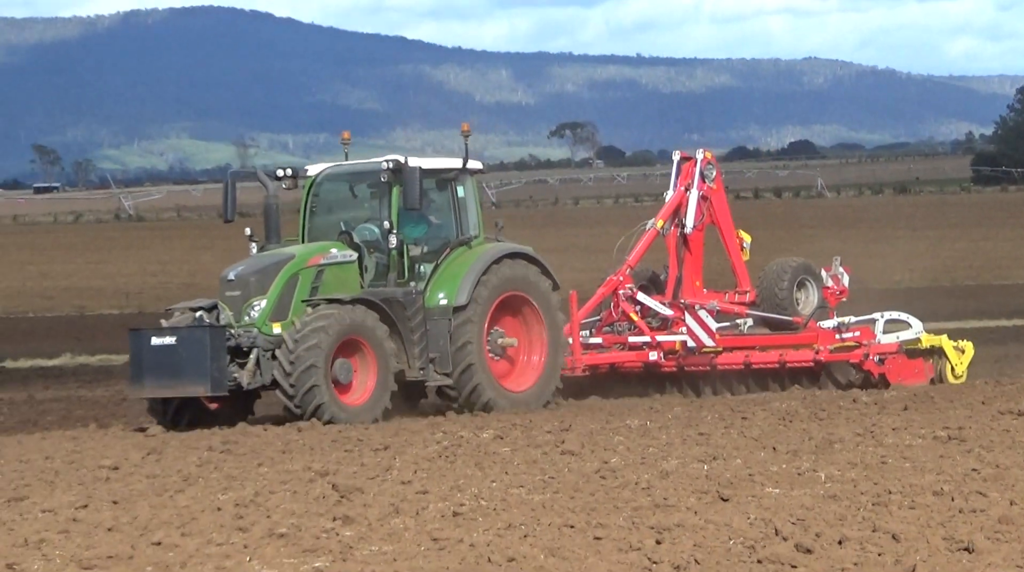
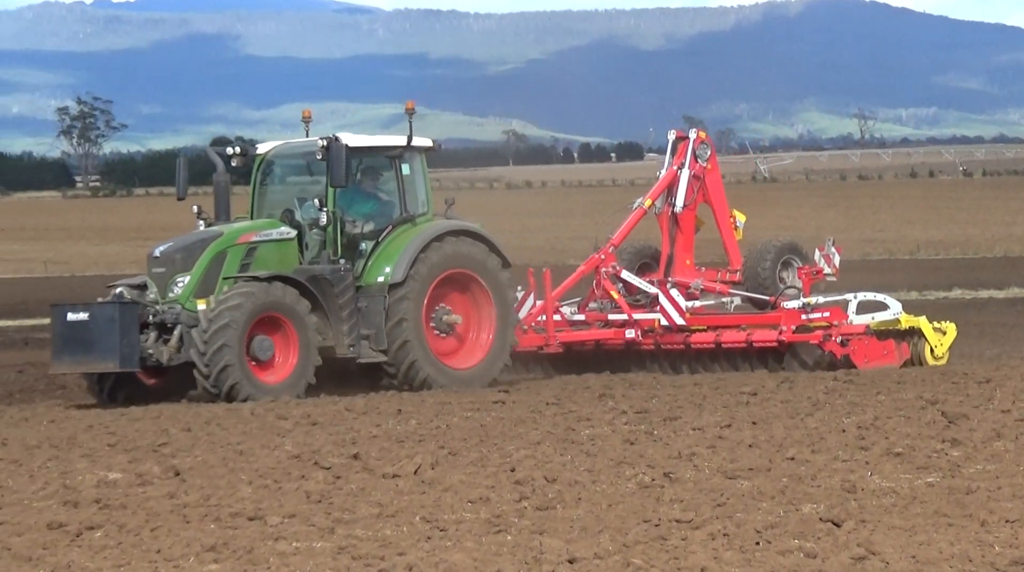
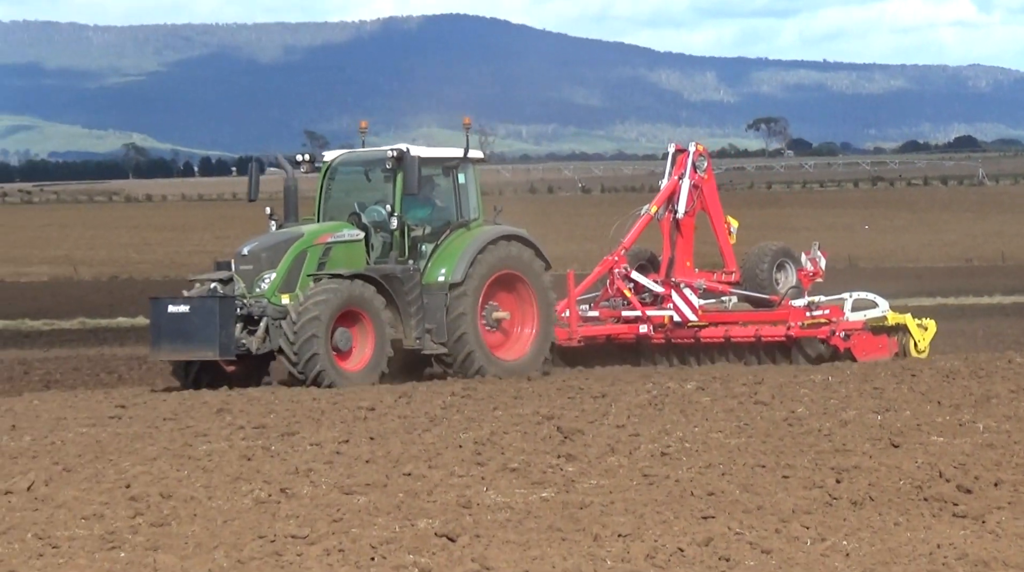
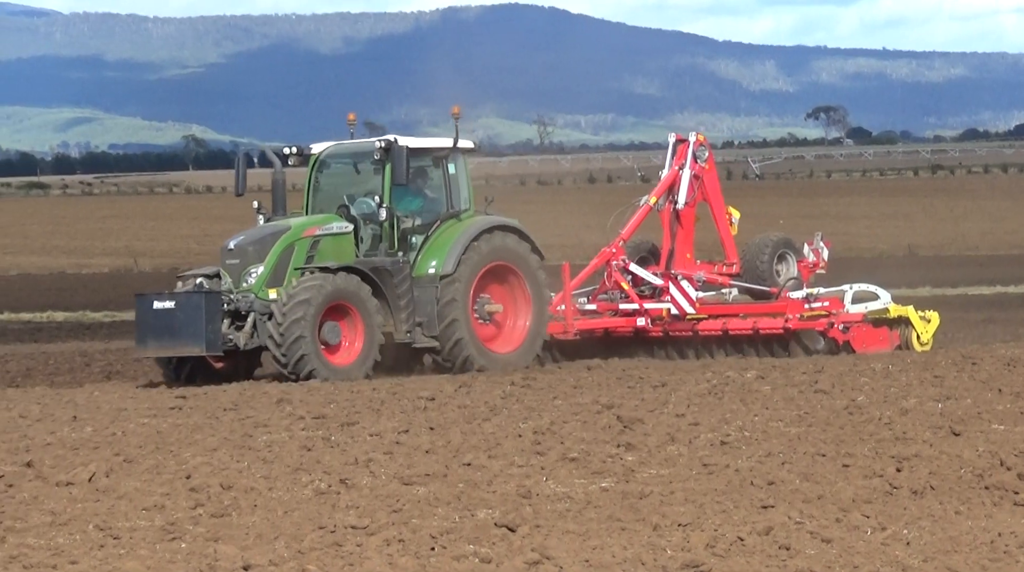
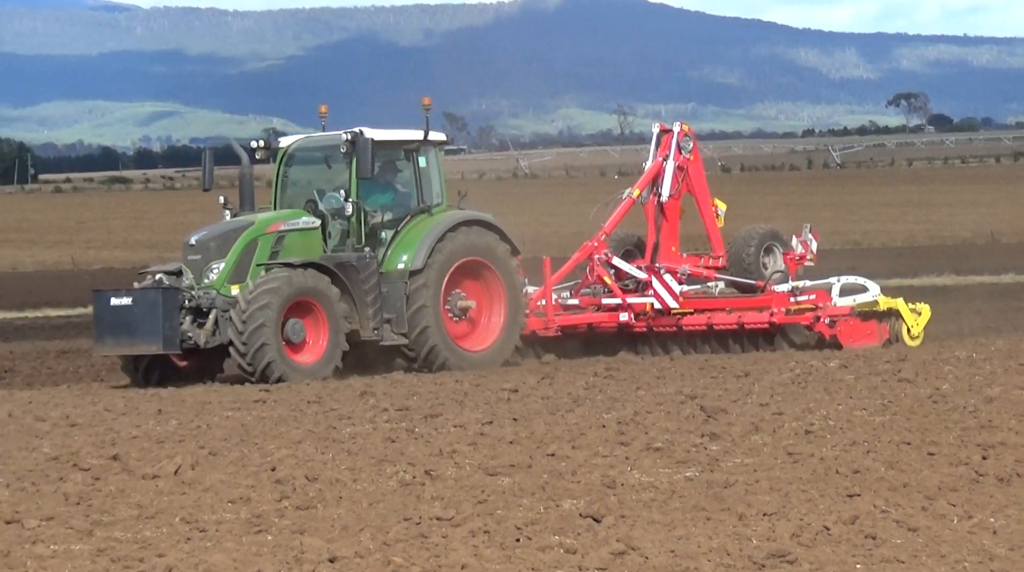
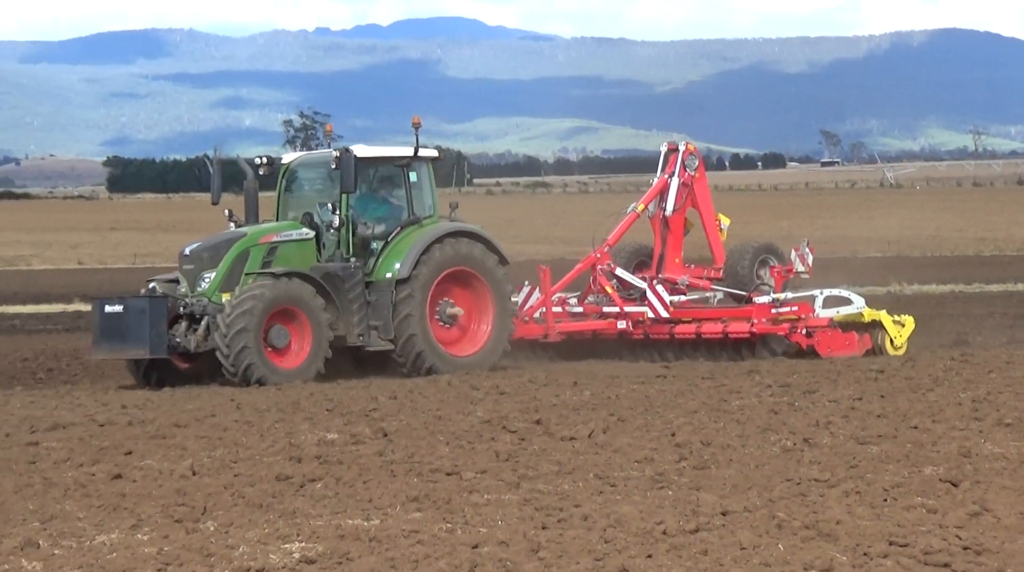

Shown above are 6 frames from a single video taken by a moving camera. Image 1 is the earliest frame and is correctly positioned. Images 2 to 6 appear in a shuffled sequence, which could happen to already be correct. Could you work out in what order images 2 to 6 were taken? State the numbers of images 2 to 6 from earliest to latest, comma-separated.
3, 4, 5, 2, 6
